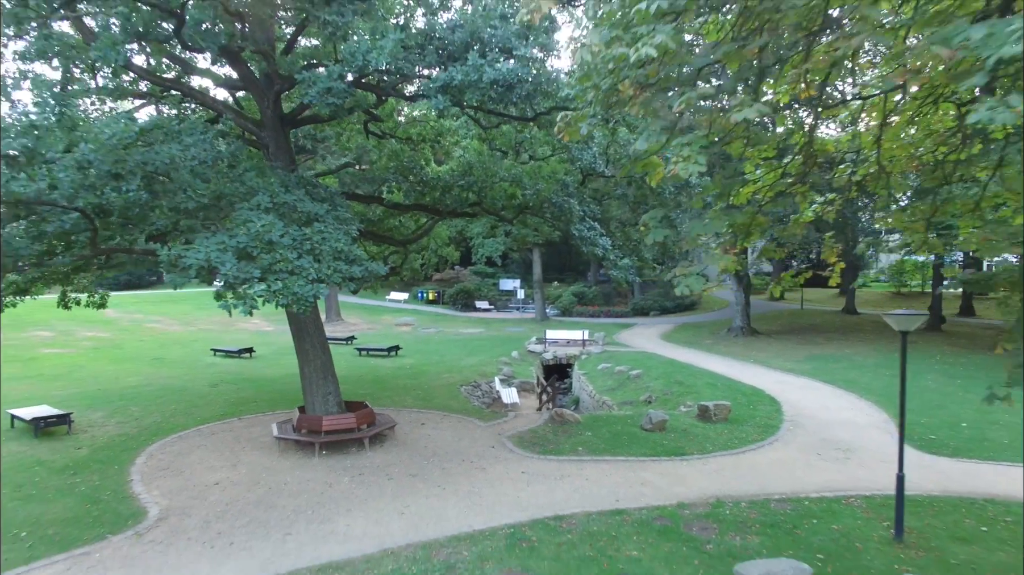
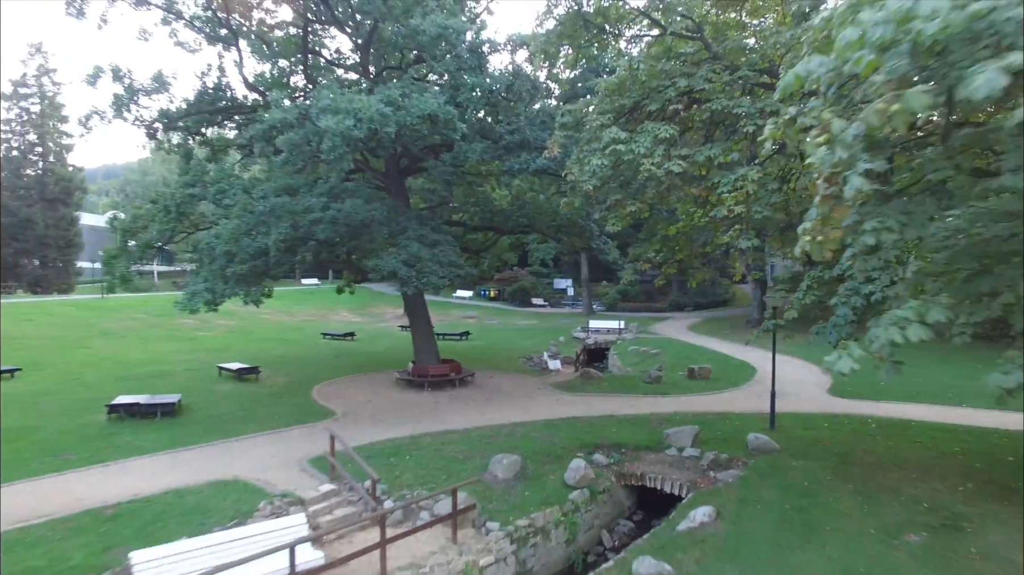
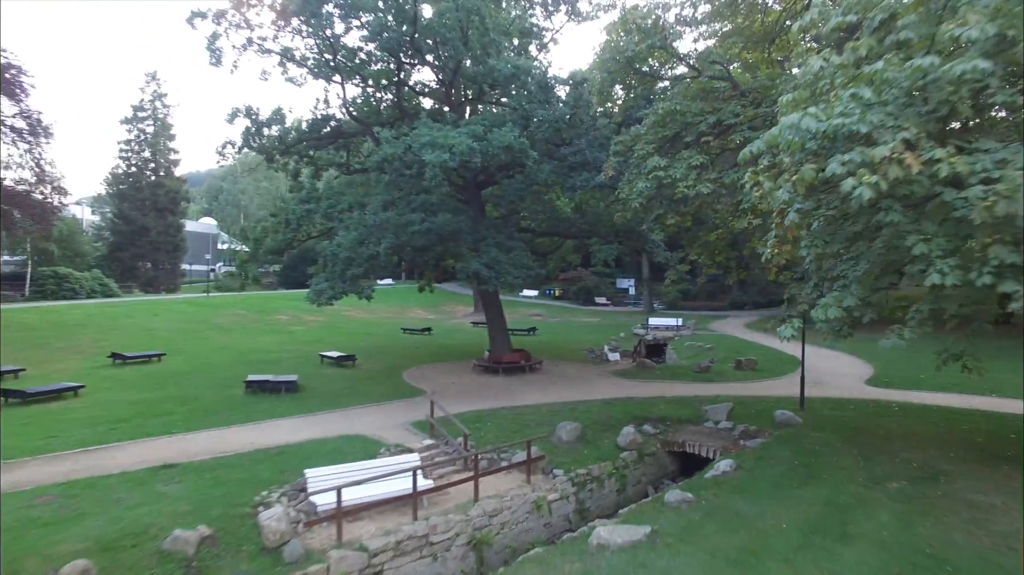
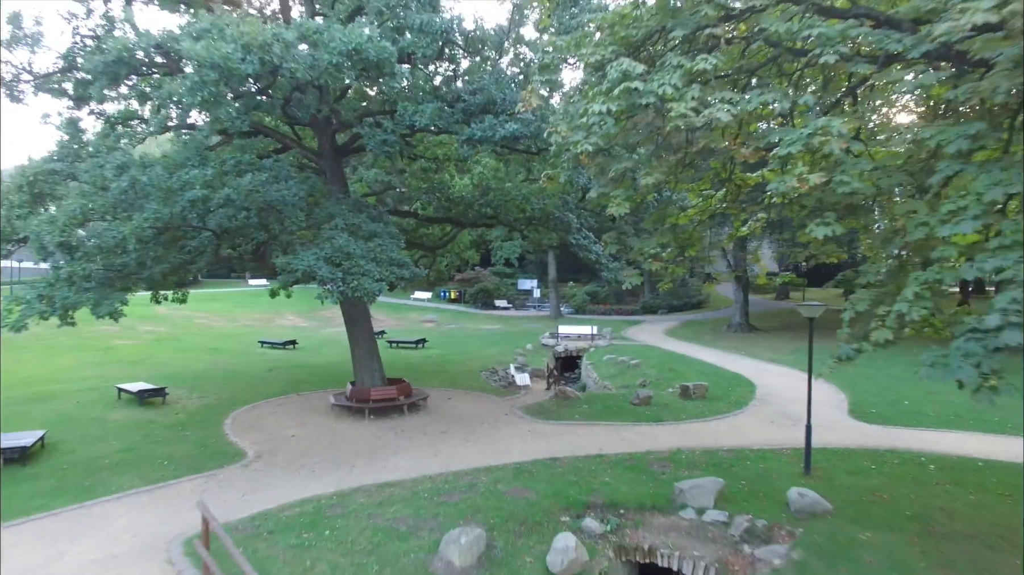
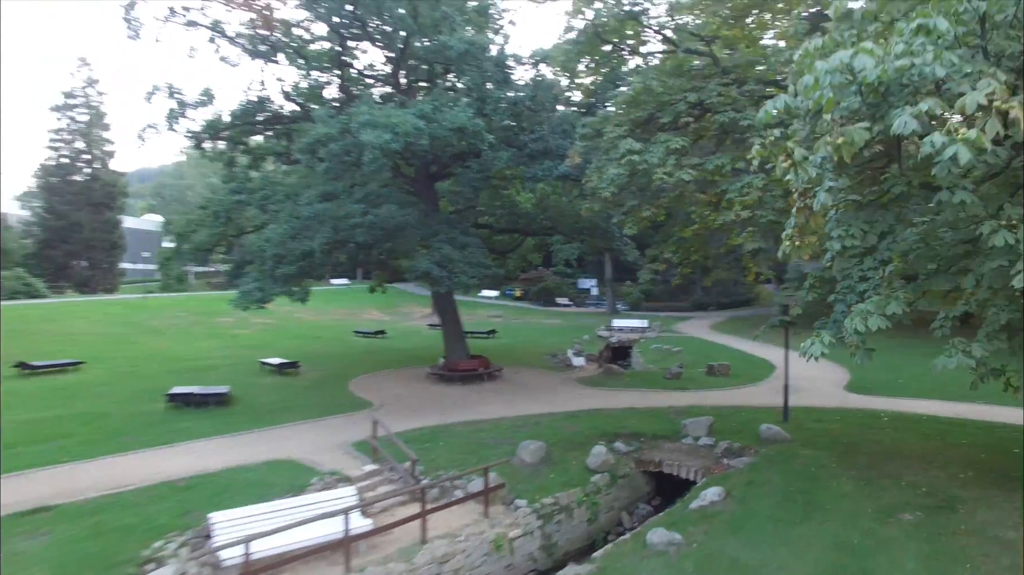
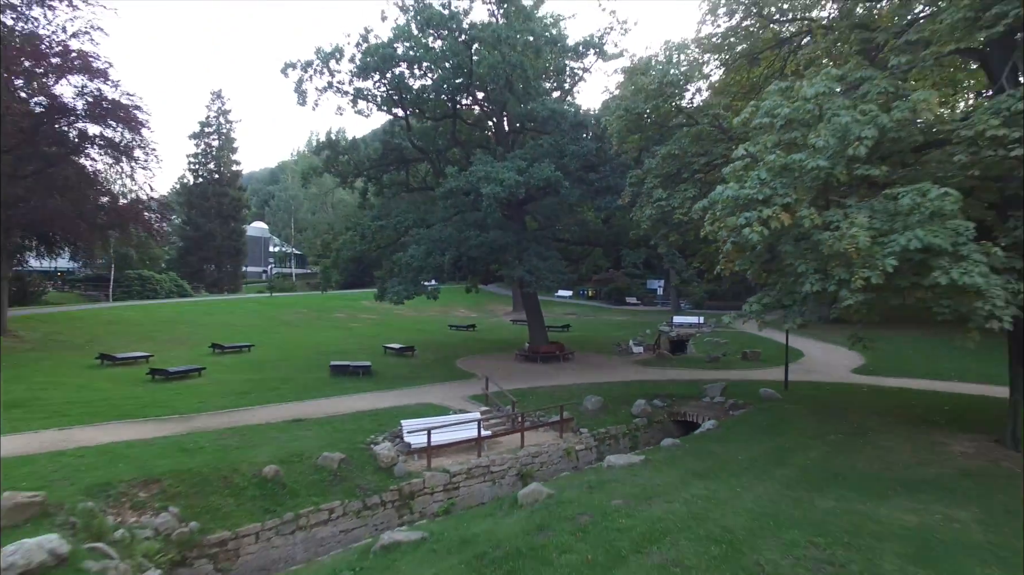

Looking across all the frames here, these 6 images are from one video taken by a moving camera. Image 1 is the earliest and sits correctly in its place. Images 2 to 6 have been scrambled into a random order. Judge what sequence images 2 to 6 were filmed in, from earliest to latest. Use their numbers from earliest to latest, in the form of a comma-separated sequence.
4, 2, 5, 3, 6
